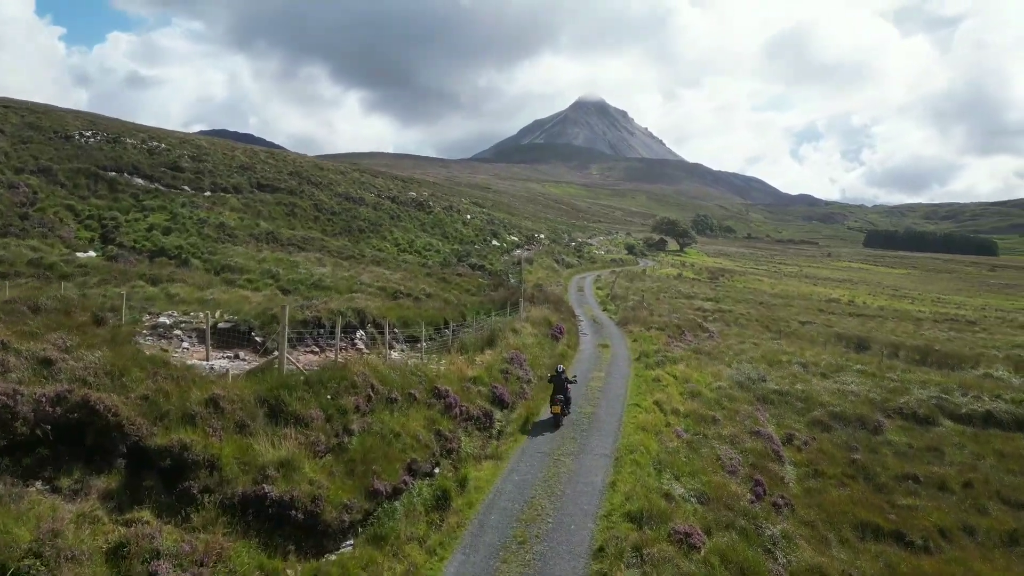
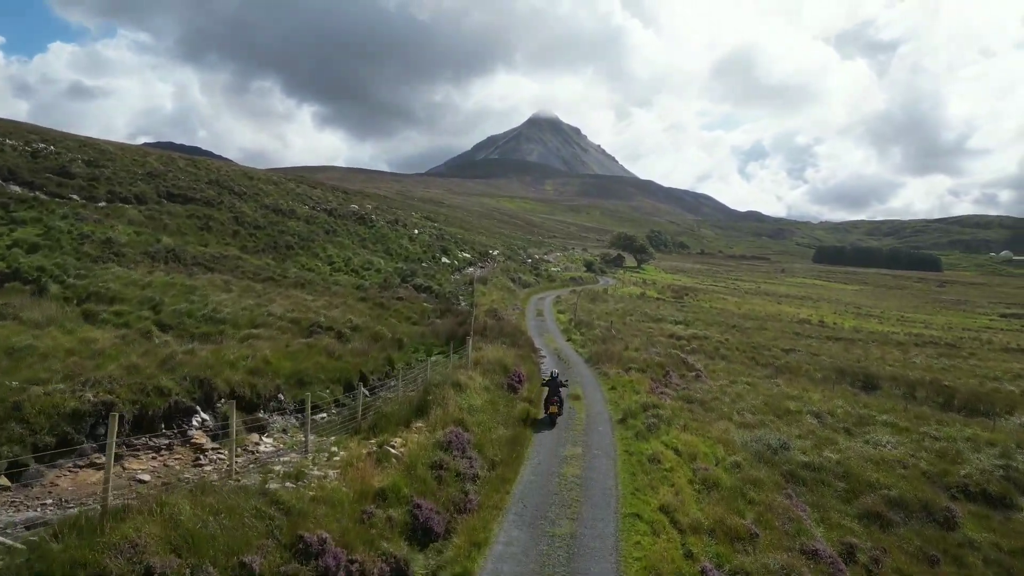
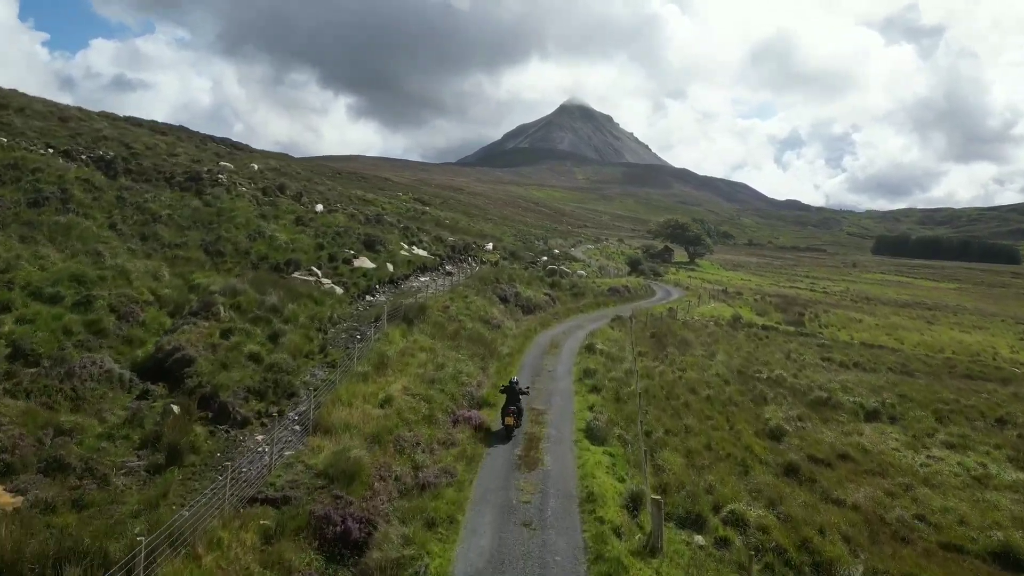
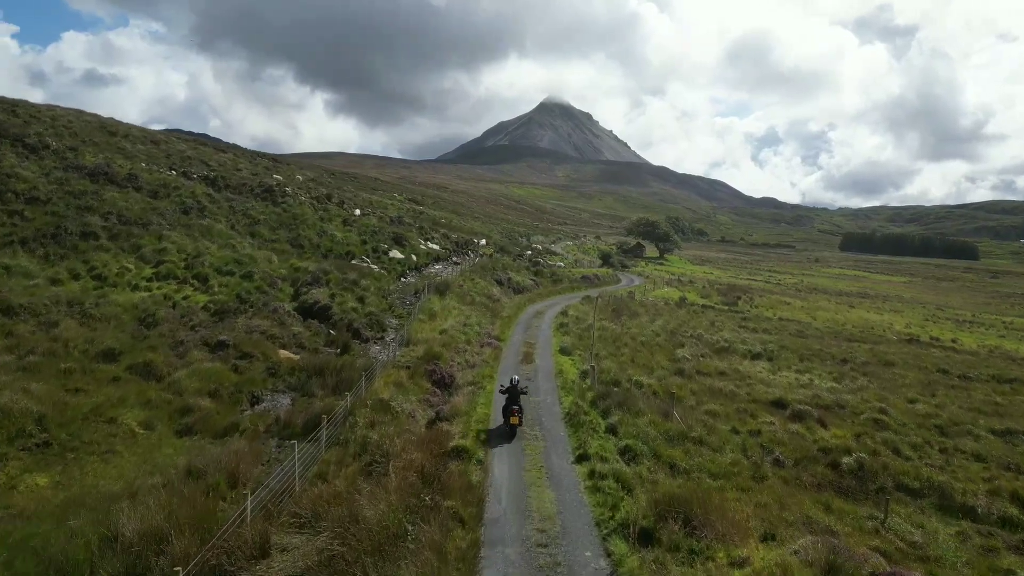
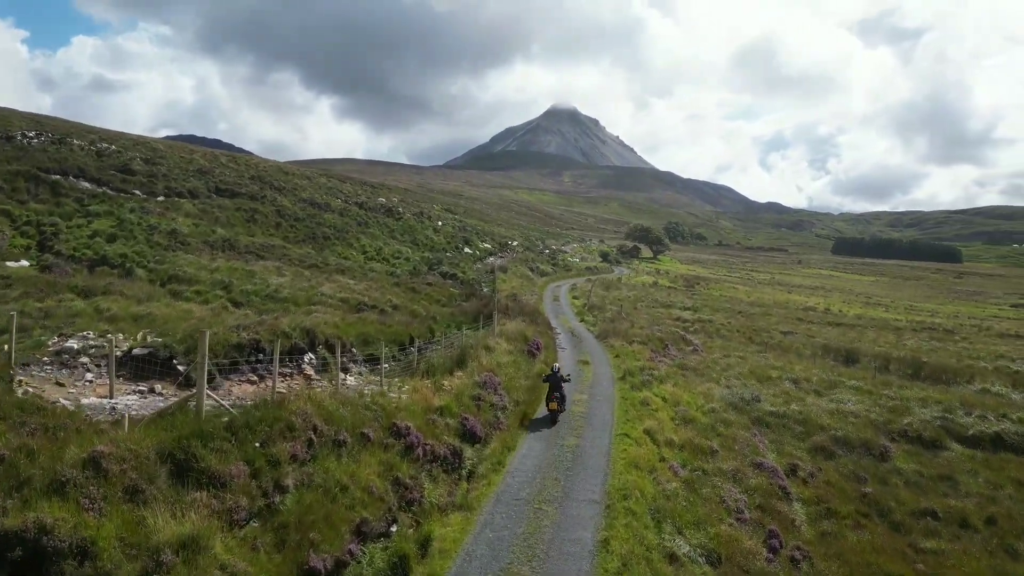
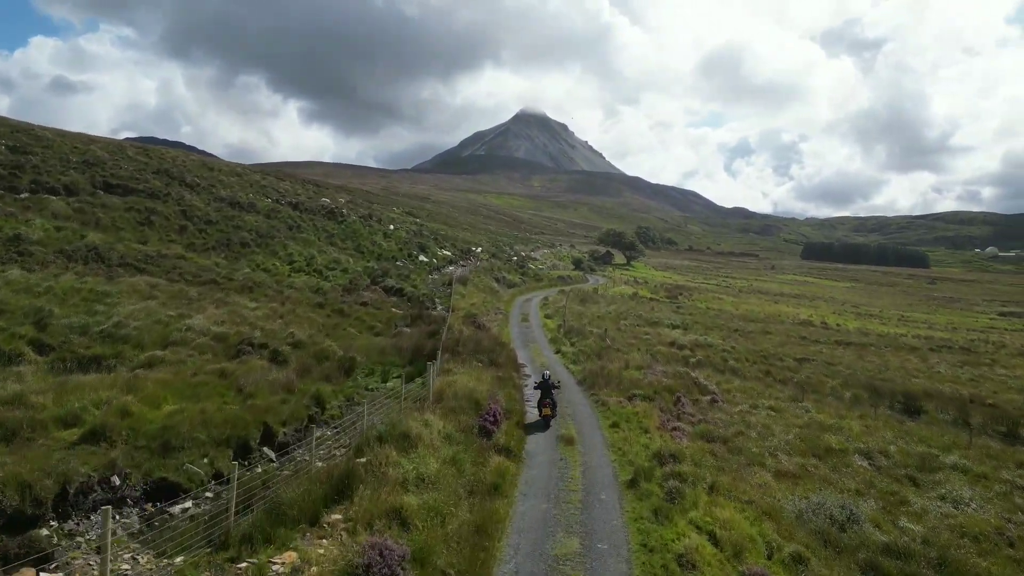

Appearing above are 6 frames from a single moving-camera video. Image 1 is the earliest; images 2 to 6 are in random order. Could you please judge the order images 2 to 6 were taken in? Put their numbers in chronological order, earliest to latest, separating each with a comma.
5, 2, 6, 4, 3
